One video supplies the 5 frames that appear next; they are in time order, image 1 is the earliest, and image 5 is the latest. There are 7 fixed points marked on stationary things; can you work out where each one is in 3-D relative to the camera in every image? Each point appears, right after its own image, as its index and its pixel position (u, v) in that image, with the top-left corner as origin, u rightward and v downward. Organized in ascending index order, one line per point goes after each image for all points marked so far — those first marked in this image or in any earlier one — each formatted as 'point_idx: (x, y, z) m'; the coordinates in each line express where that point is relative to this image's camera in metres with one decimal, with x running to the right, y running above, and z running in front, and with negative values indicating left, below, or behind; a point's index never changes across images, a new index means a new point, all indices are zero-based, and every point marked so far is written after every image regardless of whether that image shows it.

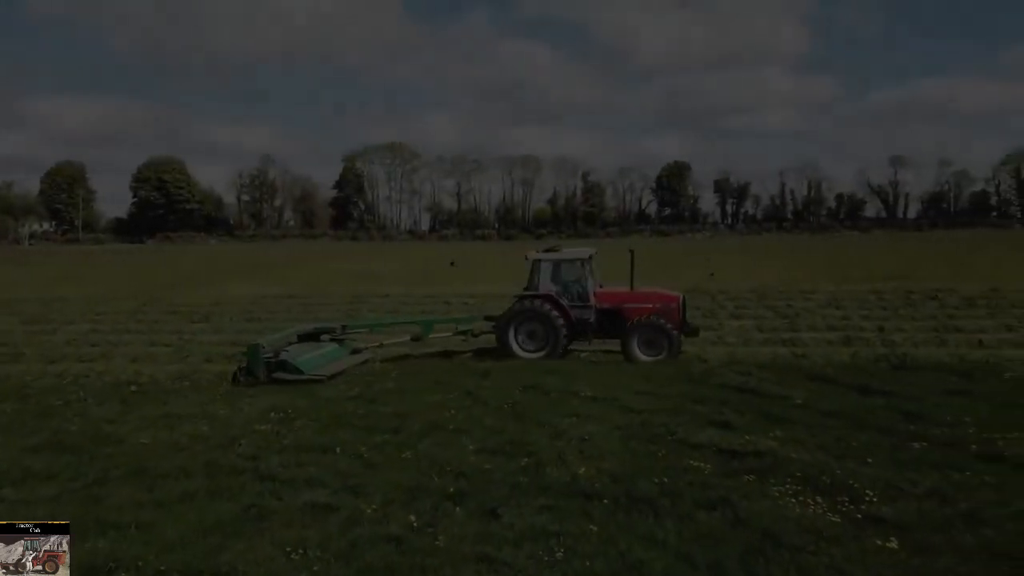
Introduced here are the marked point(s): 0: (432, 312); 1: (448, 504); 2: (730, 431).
0: (-1.9, -0.6, +18.7) m
1: (-0.5, -1.8, +6.5) m
2: (+2.1, -1.4, +7.8) m
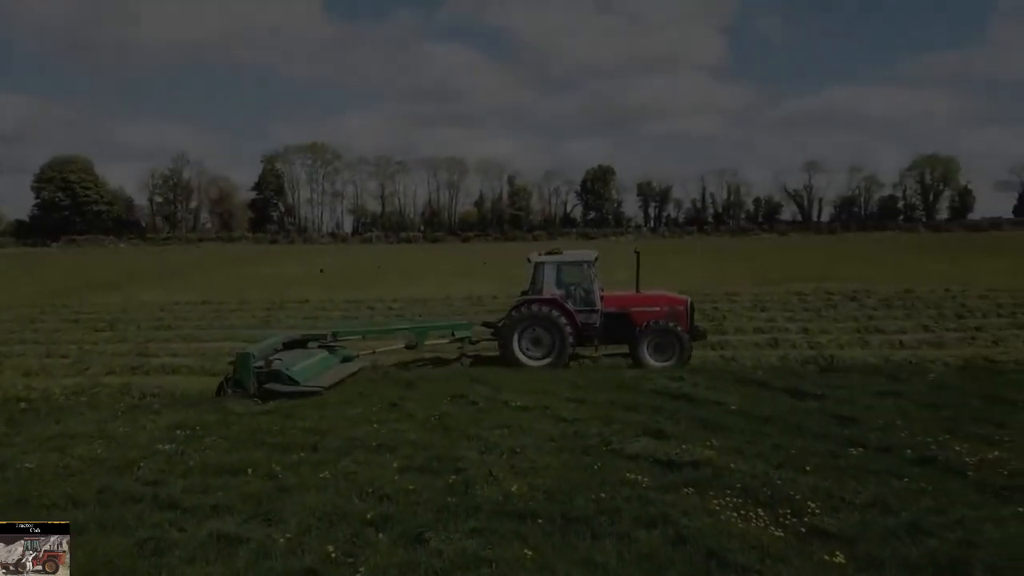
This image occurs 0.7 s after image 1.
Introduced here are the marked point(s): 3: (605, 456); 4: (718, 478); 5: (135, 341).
0: (-3.5, -0.7, +18.0) m
1: (-1.1, -1.8, +6.0) m
2: (+1.5, -1.5, +7.5) m
3: (+0.8, -1.5, +7.2) m
4: (+1.7, -1.6, +6.7) m
5: (-7.8, -1.1, +16.6) m
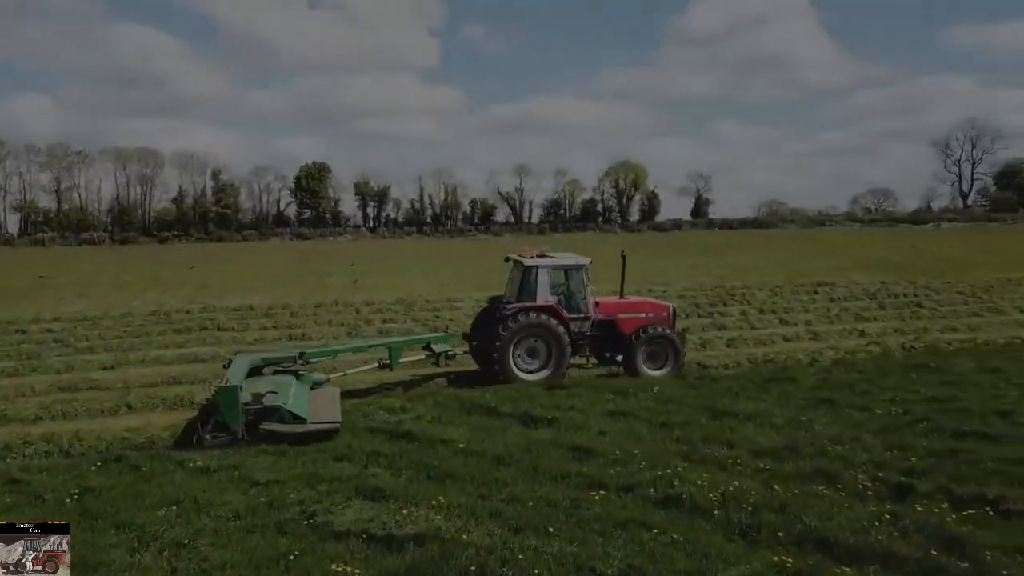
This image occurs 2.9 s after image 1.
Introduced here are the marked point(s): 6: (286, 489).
0: (-7.9, -0.9, +15.4) m
1: (-2.9, -1.9, +4.3) m
2: (-0.8, -1.6, +6.3) m
3: (-1.3, -1.6, +5.9) m
4: (-0.3, -1.7, +5.5) m
5: (-11.8, -1.4, +13.1) m
6: (-1.5, -1.5, +6.8) m
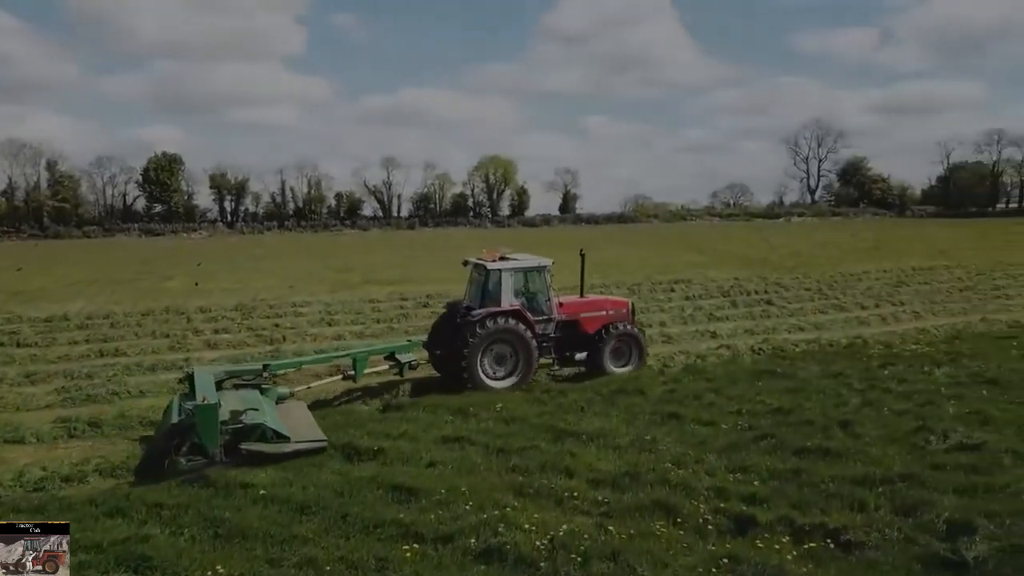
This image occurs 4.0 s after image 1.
0: (-10.3, -0.9, +13.8) m
1: (-3.6, -2.0, +3.5) m
2: (-1.8, -1.6, +5.9) m
3: (-2.3, -1.7, +5.3) m
4: (-1.3, -1.7, +5.1) m
5: (-13.8, -1.5, +10.9) m
6: (-2.7, -1.5, +6.2) m
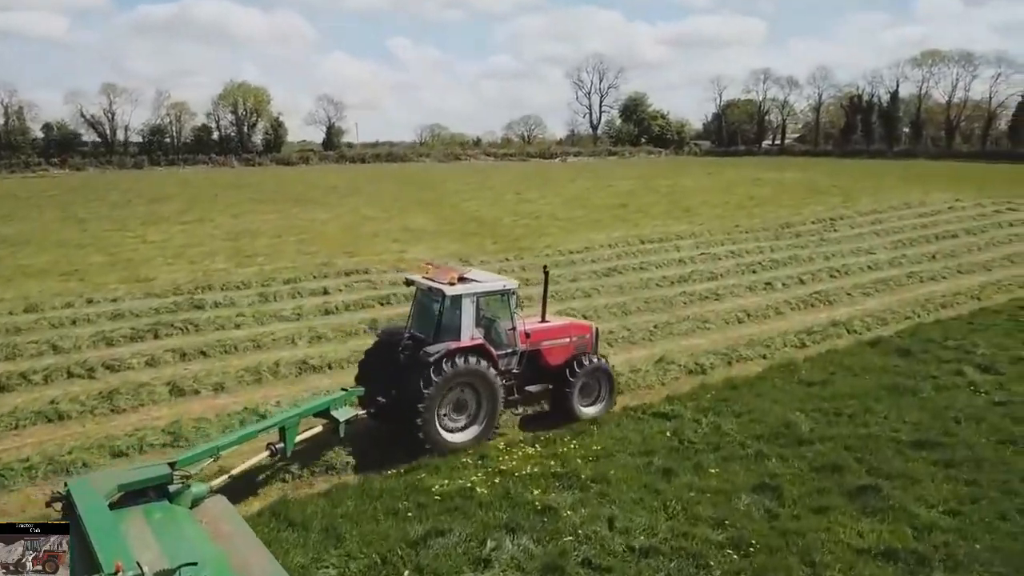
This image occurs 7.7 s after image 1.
0: (-14.1, -0.6, +9.5) m
1: (-5.2, -2.4, +1.2) m
2: (-4.0, -1.7, +3.8) m
3: (-4.4, -1.9, +3.2) m
4: (-3.3, -1.9, +3.2) m
5: (-16.8, -1.6, +6.0) m
6: (-4.9, -1.7, +3.9) m
